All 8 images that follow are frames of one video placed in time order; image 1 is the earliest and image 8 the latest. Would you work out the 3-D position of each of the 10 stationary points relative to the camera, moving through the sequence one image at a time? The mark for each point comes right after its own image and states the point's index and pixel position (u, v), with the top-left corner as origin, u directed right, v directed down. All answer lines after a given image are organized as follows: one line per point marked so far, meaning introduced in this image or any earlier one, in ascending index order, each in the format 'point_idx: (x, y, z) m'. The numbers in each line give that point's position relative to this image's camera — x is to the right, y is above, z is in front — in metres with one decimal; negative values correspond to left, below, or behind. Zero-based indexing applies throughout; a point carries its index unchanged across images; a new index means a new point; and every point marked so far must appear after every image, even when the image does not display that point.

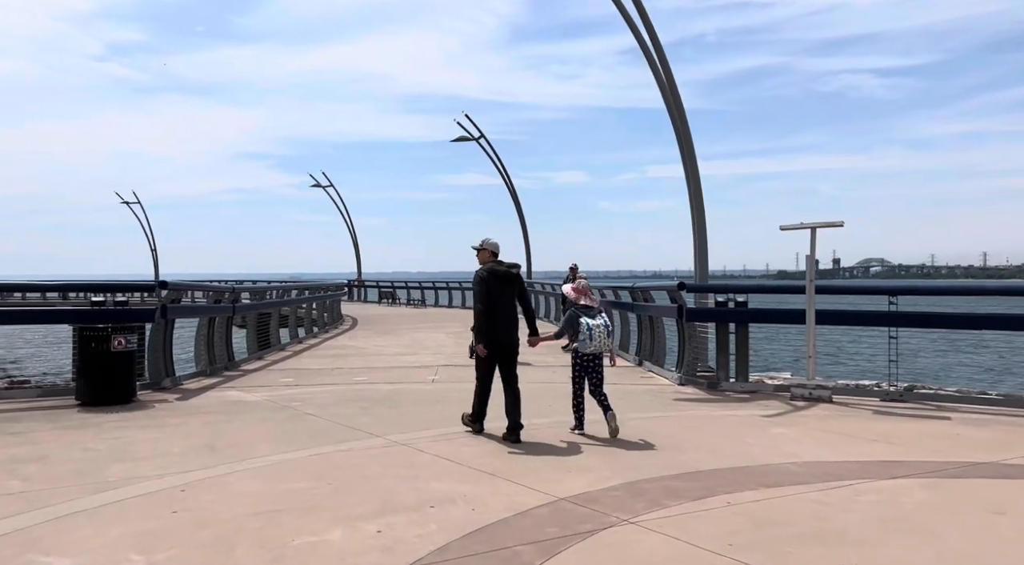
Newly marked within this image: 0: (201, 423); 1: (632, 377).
0: (-2.8, -1.3, +6.8) m
1: (+1.6, -1.3, +10.1) m
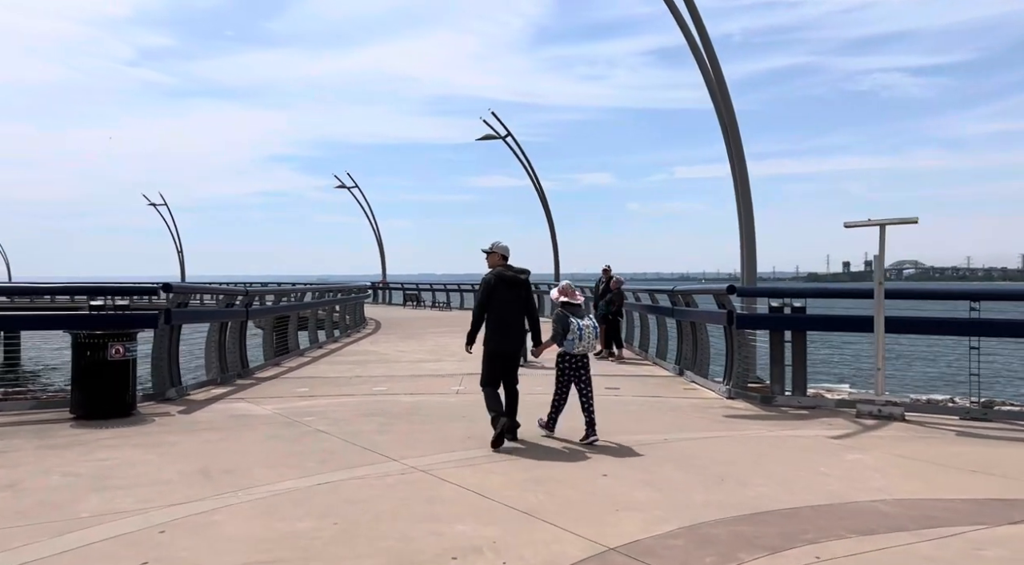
0: (-2.6, -1.3, +6.2) m
1: (+2.0, -1.3, +9.3) m
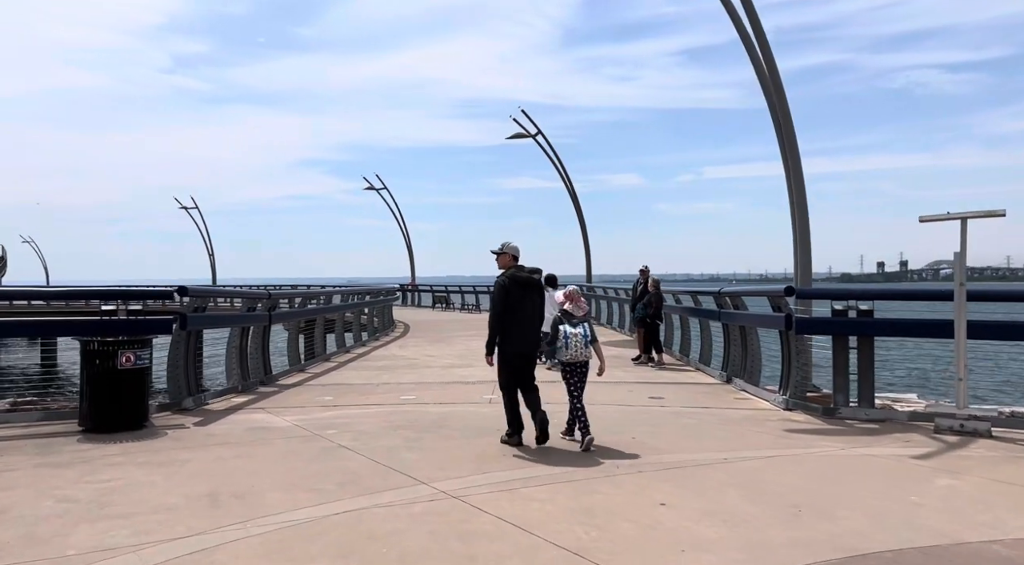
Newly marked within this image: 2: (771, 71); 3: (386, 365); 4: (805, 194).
0: (-2.3, -1.3, +5.7) m
1: (+2.4, -1.3, +8.6) m
2: (+3.1, +2.6, +9.2) m
3: (-2.1, -1.4, +12.3) m
4: (+3.6, +1.1, +9.2) m
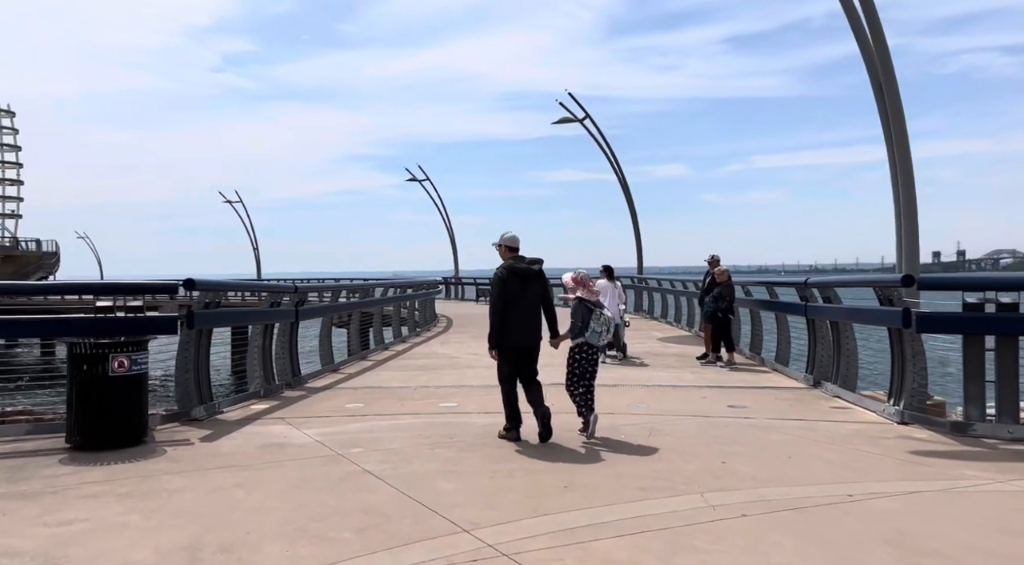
0: (-1.9, -1.3, +4.6) m
1: (+3.0, -1.2, +7.3) m
2: (+3.7, +2.8, +7.8) m
3: (-1.3, -1.2, +11.2) m
4: (+4.2, +1.2, +7.8) m
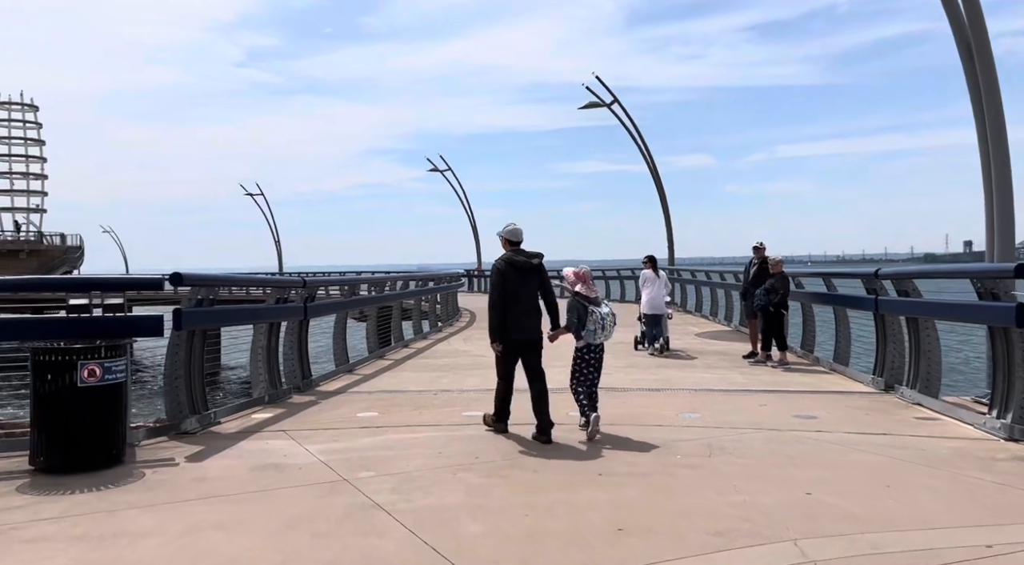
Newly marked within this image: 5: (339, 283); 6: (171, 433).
0: (-1.7, -1.2, +3.8) m
1: (+3.3, -1.1, +6.3) m
2: (+4.0, +2.8, +6.7) m
3: (-0.9, -1.1, +10.4) m
4: (+4.5, +1.3, +6.8) m
5: (-2.3, 0.0, +10.2) m
6: (-2.7, -1.2, +5.9) m
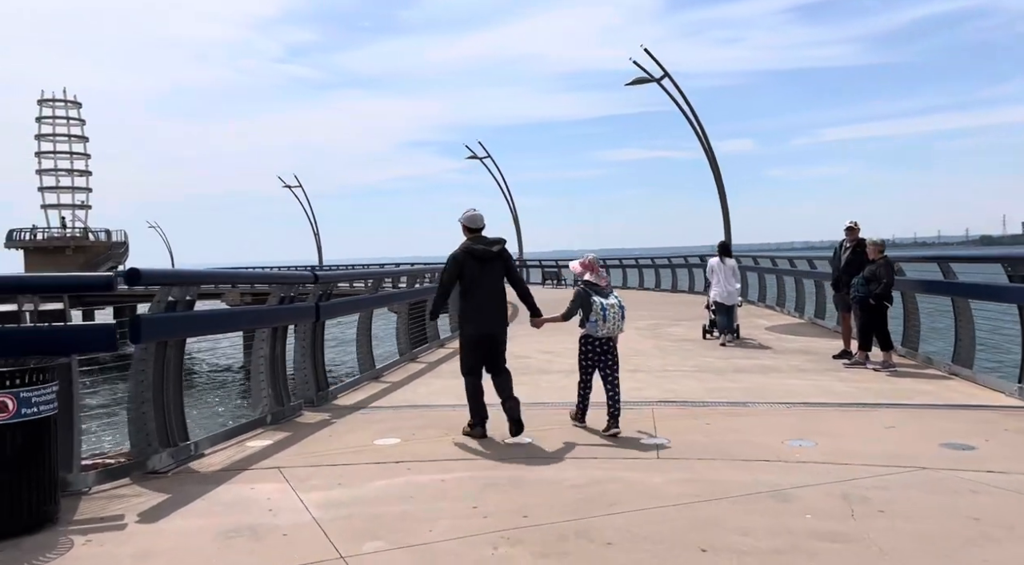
0: (-1.4, -1.2, +2.5) m
1: (+3.6, -1.1, +4.7) m
2: (+4.3, +2.9, +5.0) m
3: (-0.3, -1.0, +9.0) m
4: (+4.8, +1.4, +5.1) m
5: (-1.8, +0.1, +8.8) m
6: (-2.3, -1.2, +4.6) m
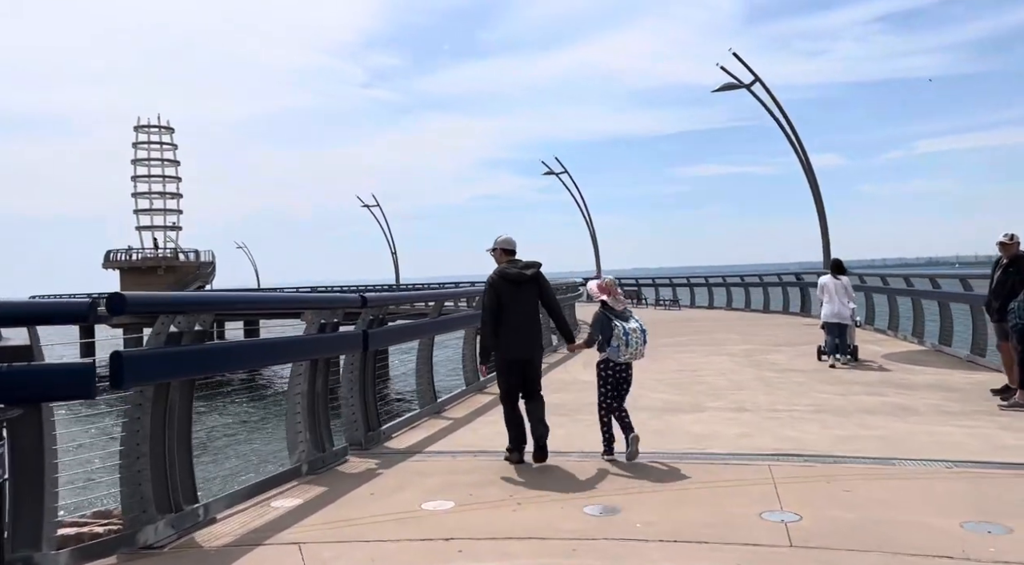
0: (-1.2, -1.3, +1.5) m
1: (+4.0, -1.2, +3.2) m
2: (+4.7, +2.8, +3.5) m
3: (+0.6, -1.3, +7.8) m
4: (+5.2, +1.2, +3.5) m
5: (-0.9, -0.2, +7.9) m
6: (-1.9, -1.3, +3.7) m
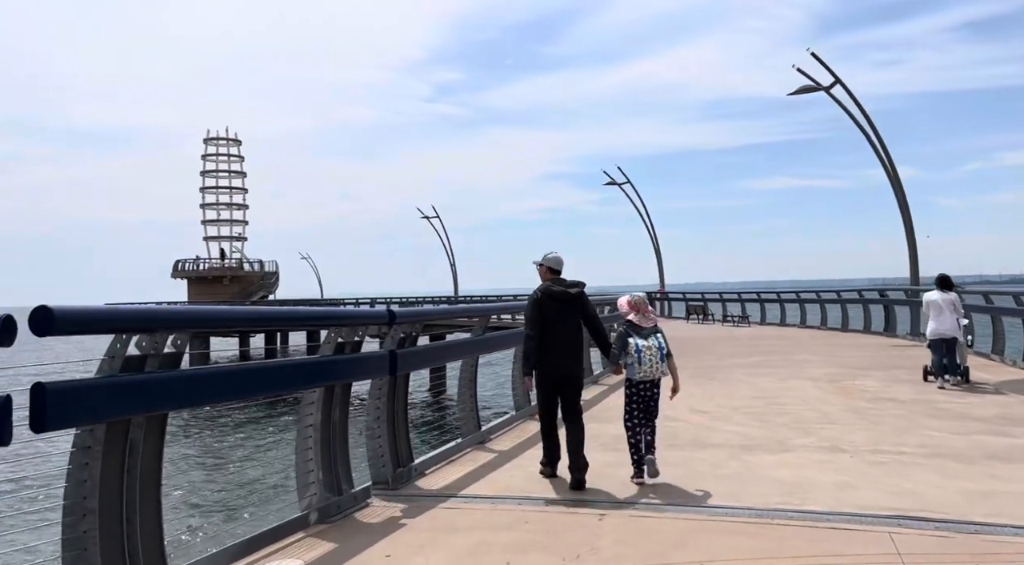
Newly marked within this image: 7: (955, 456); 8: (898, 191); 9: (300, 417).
0: (-1.3, -1.3, +0.6) m
1: (+4.1, -1.3, +1.9) m
2: (+4.9, +2.7, +2.3) m
3: (+1.1, -1.4, +6.8) m
4: (+5.4, +1.1, +2.1) m
5: (-0.4, -0.3, +7.0) m
6: (-1.7, -1.3, +2.9) m
7: (+3.6, -1.4, +6.1) m
8: (+10.0, +2.4, +19.5) m
9: (-1.3, -0.8, +4.6) m
